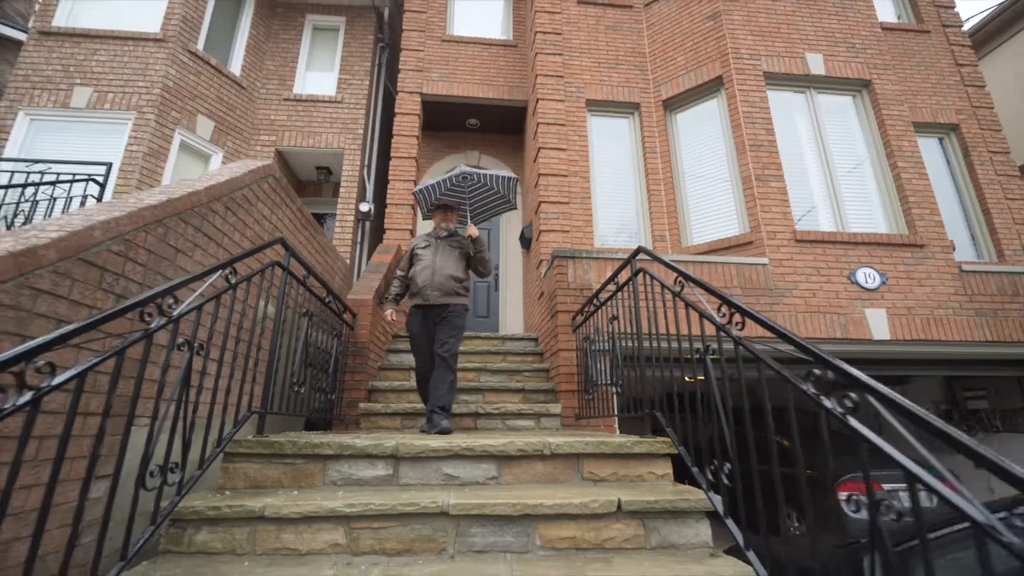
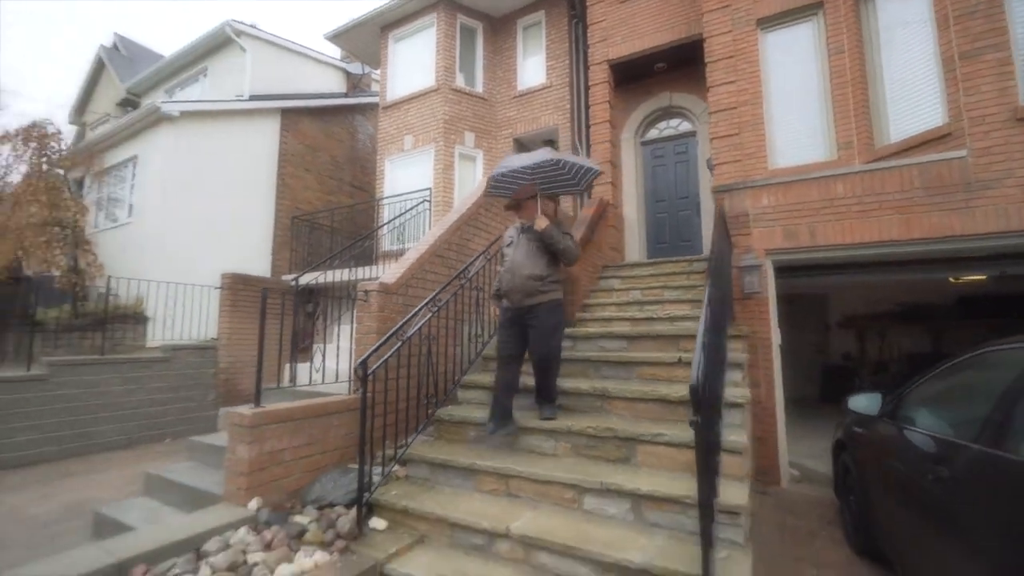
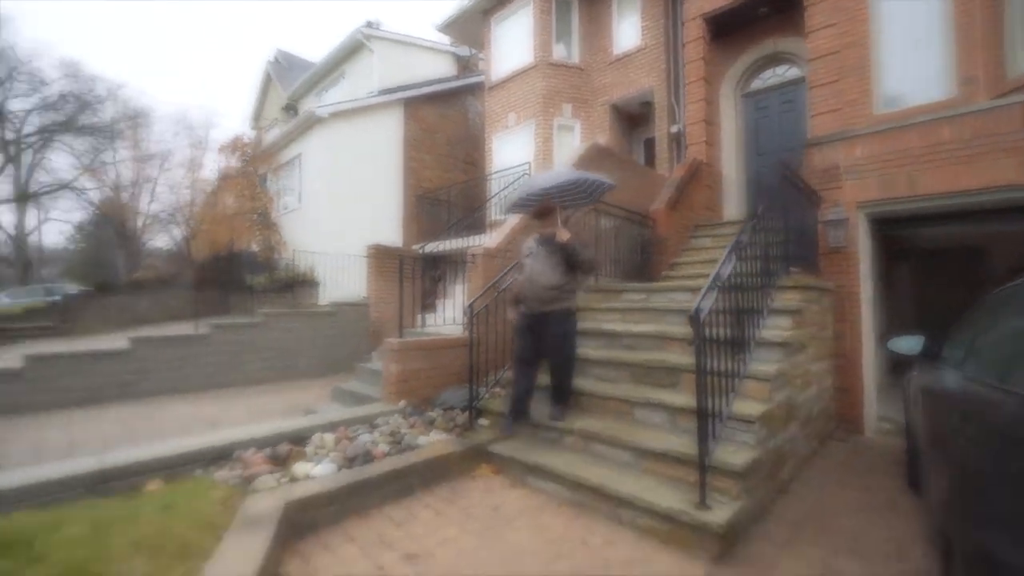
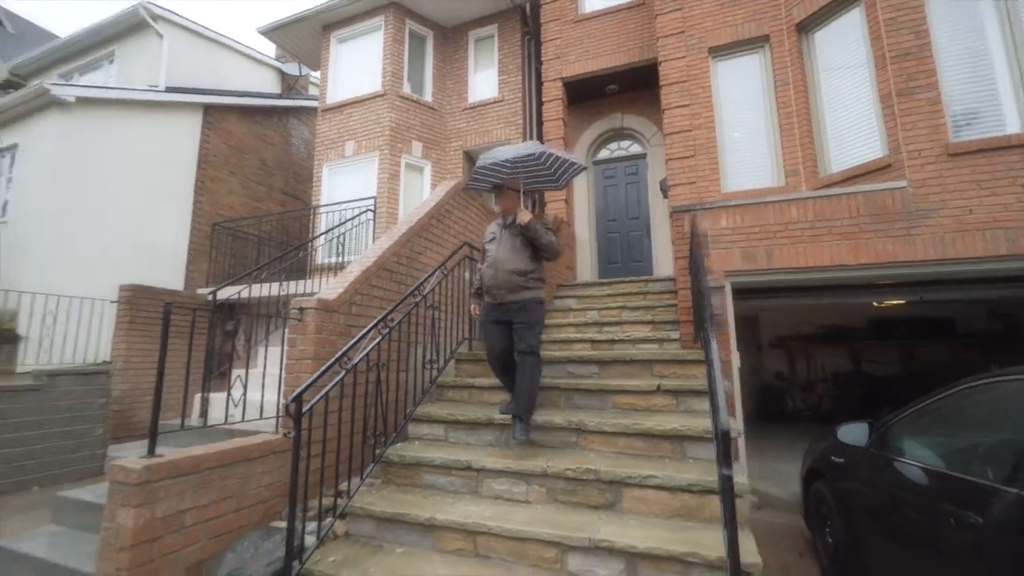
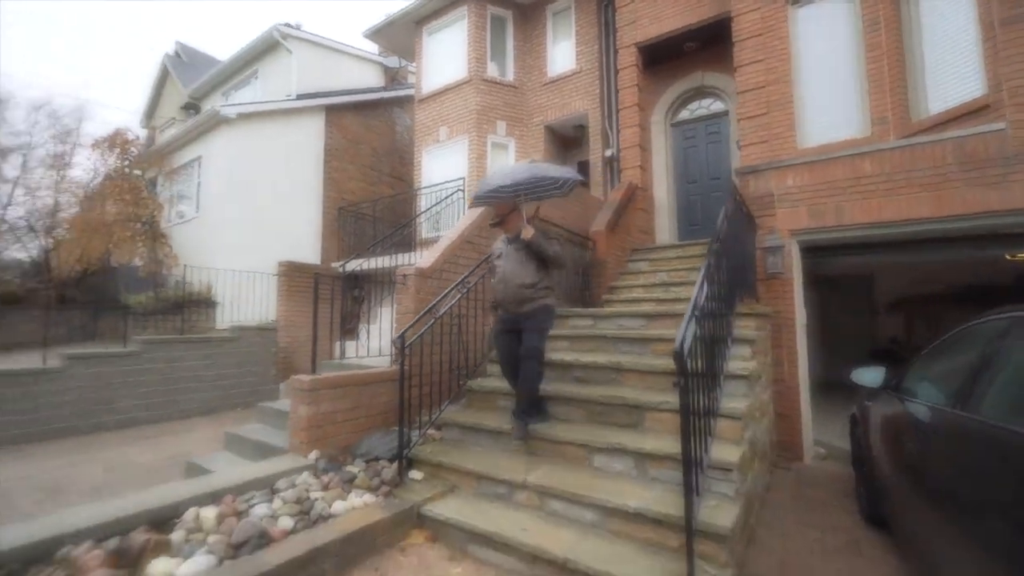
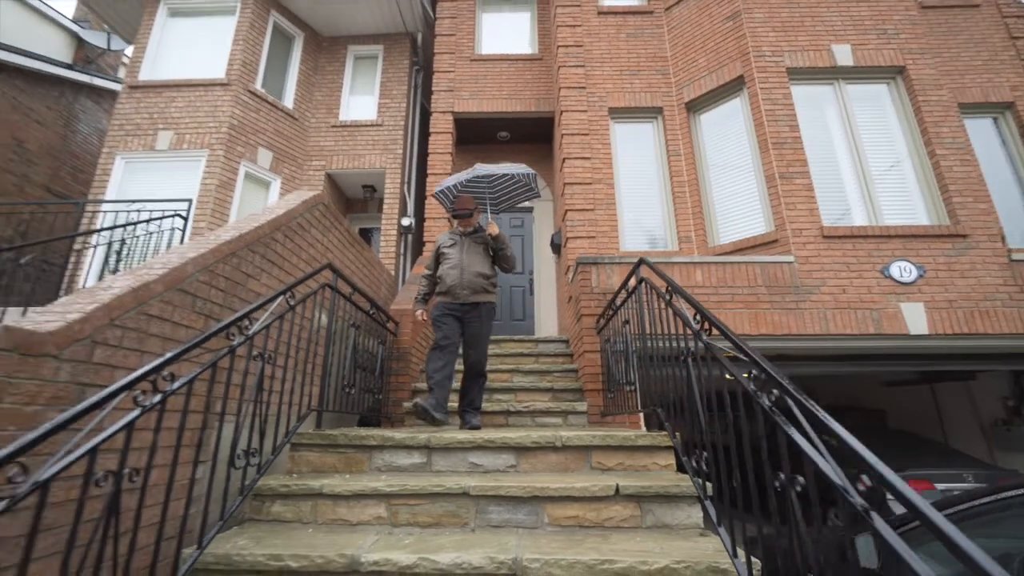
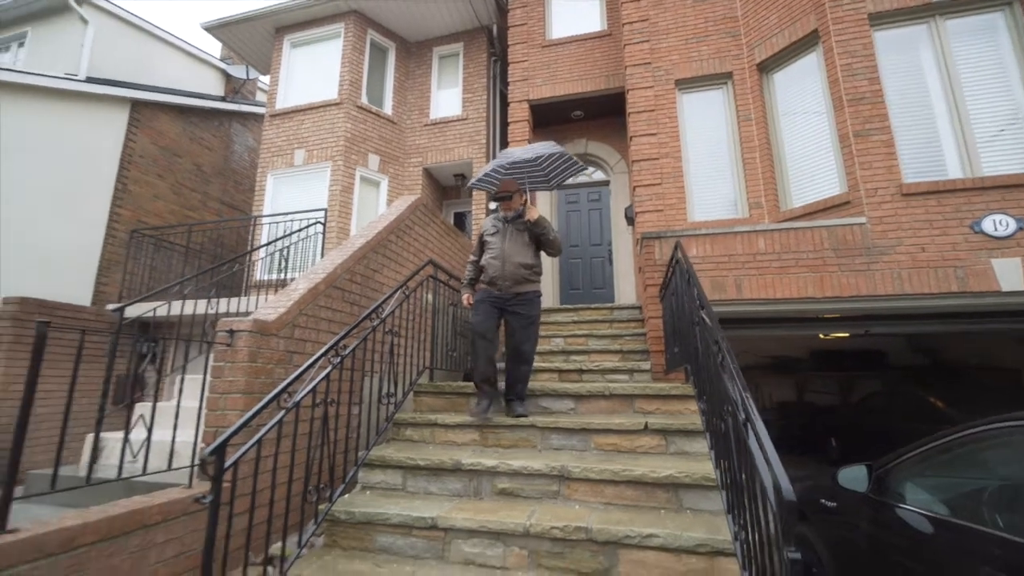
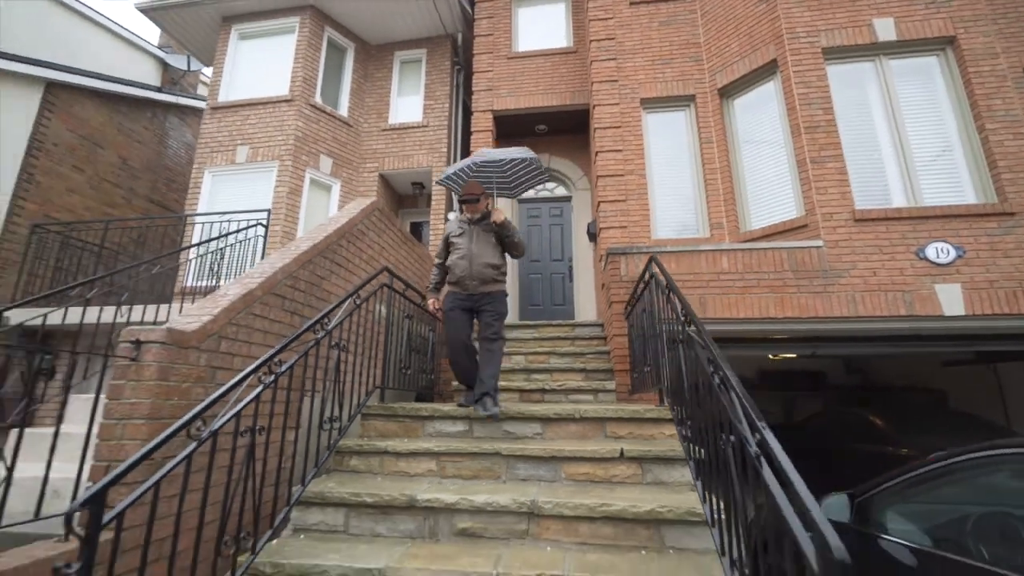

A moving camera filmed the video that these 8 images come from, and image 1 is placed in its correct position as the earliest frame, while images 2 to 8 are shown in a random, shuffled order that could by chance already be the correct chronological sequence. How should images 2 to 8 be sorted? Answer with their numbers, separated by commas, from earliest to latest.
6, 8, 7, 4, 2, 5, 3
